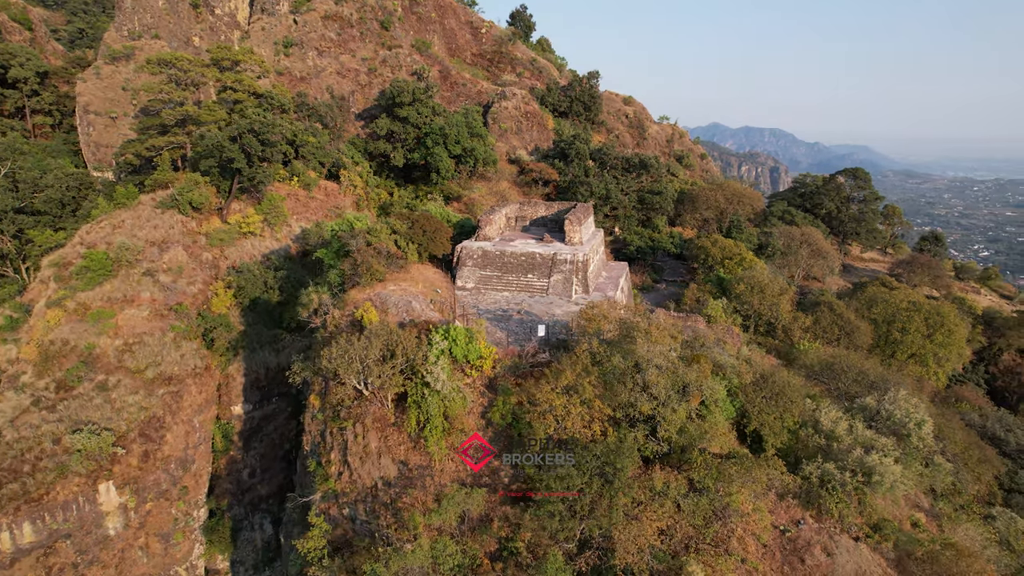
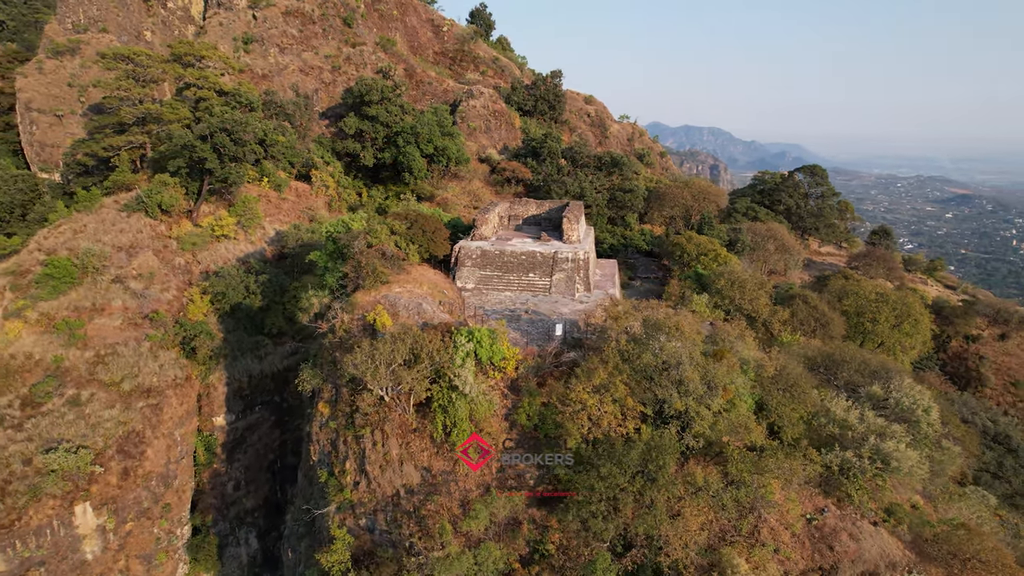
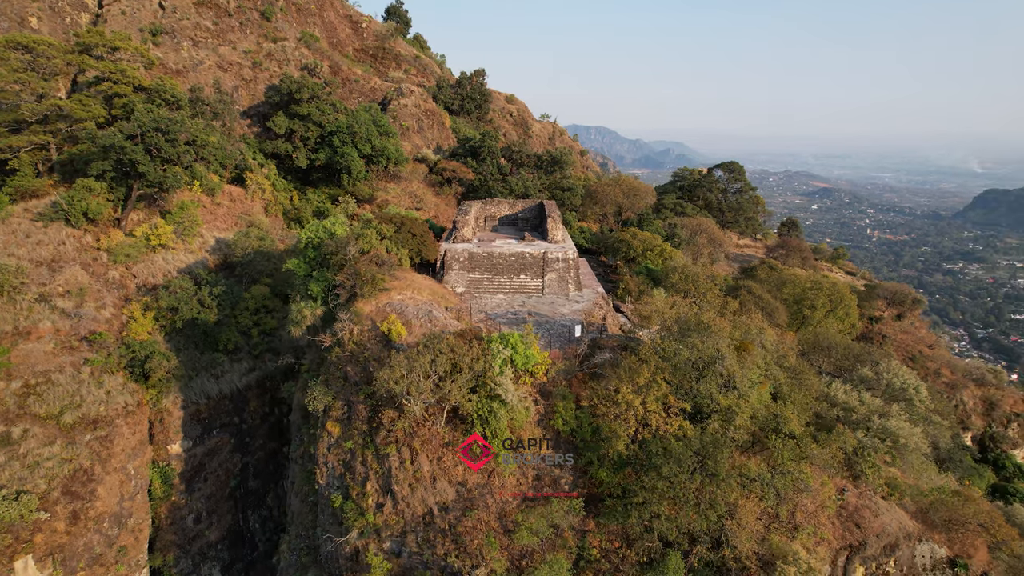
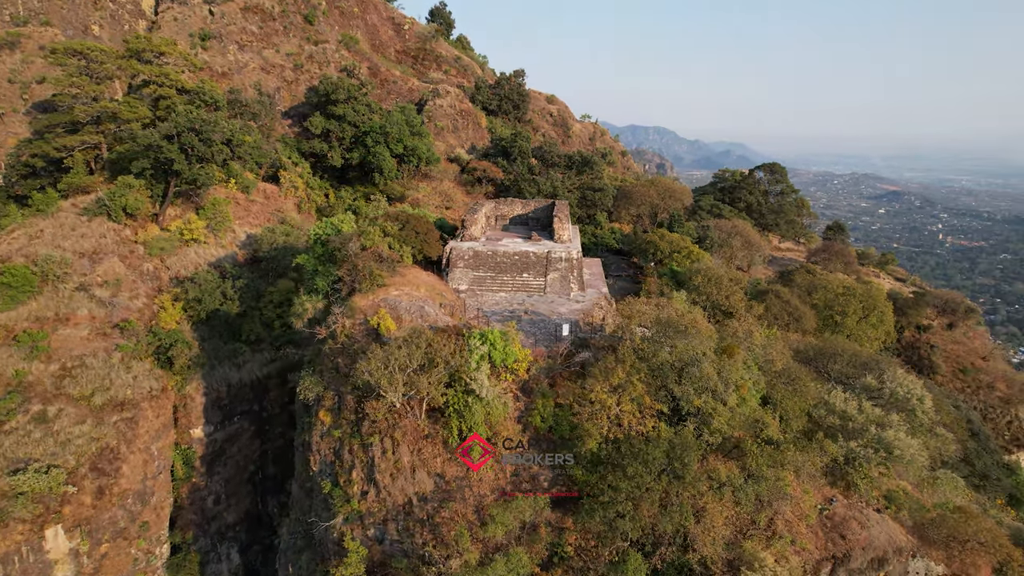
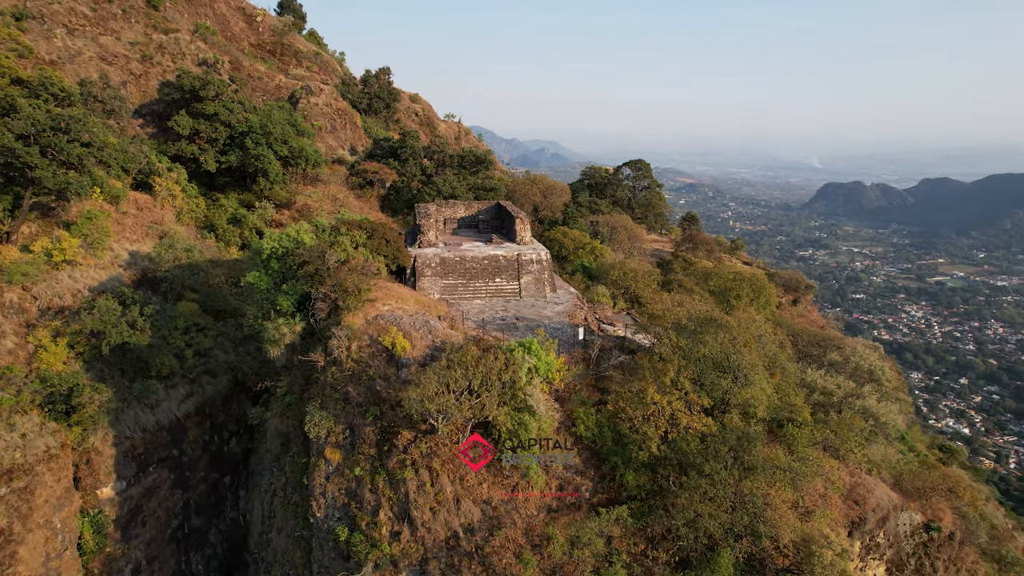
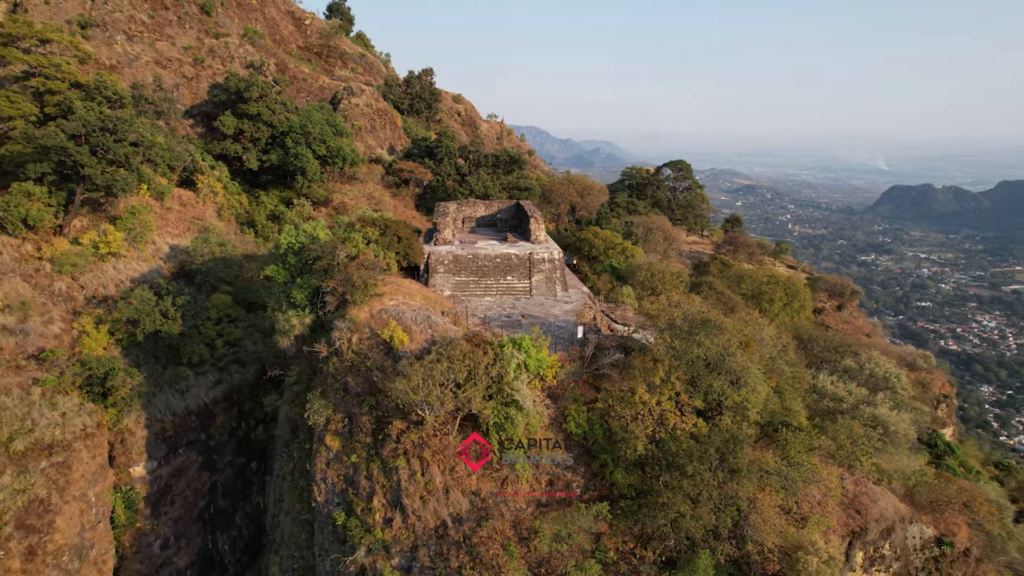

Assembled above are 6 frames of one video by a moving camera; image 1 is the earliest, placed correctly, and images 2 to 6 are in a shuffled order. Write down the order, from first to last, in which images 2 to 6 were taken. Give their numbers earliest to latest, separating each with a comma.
2, 4, 3, 6, 5
